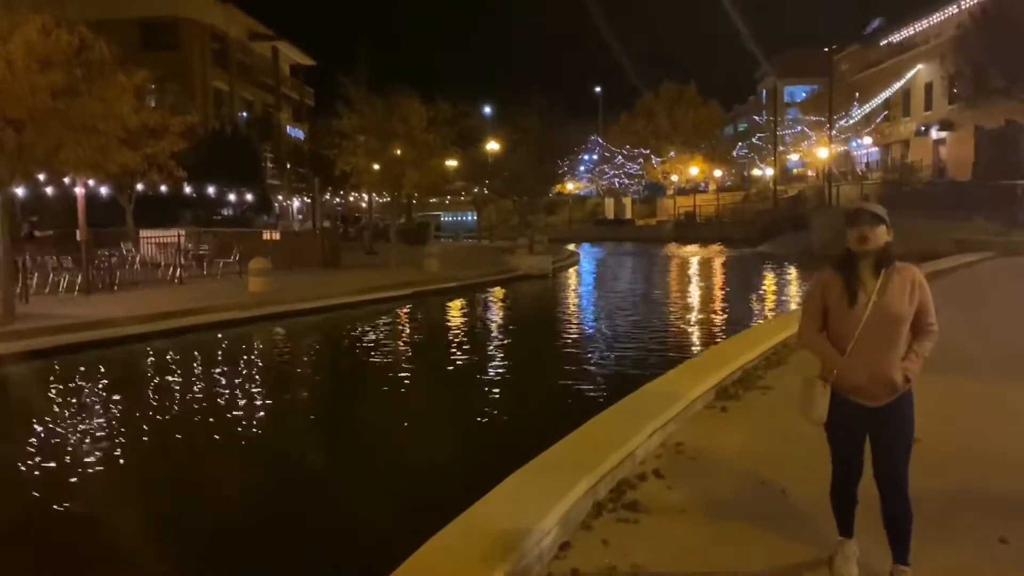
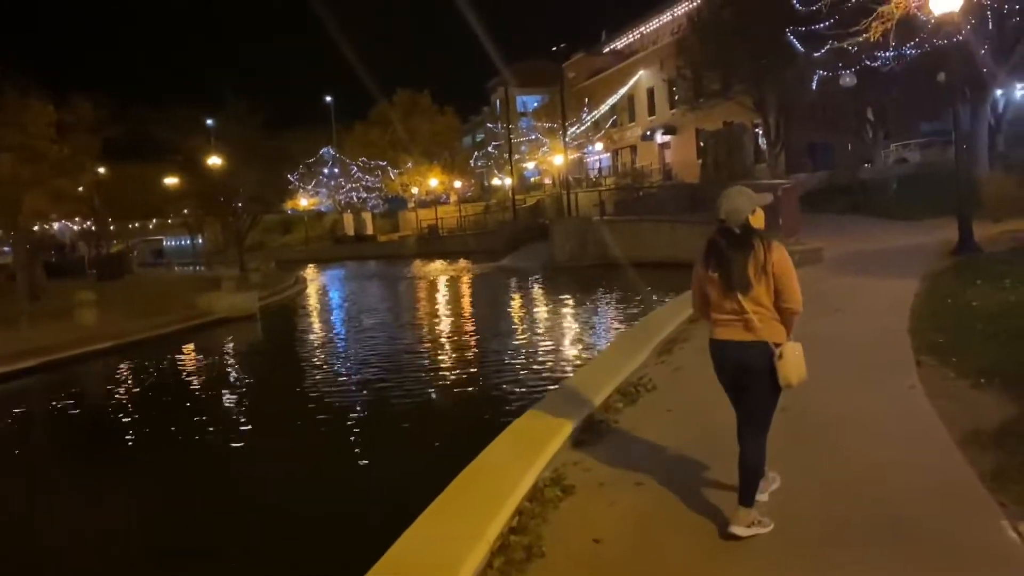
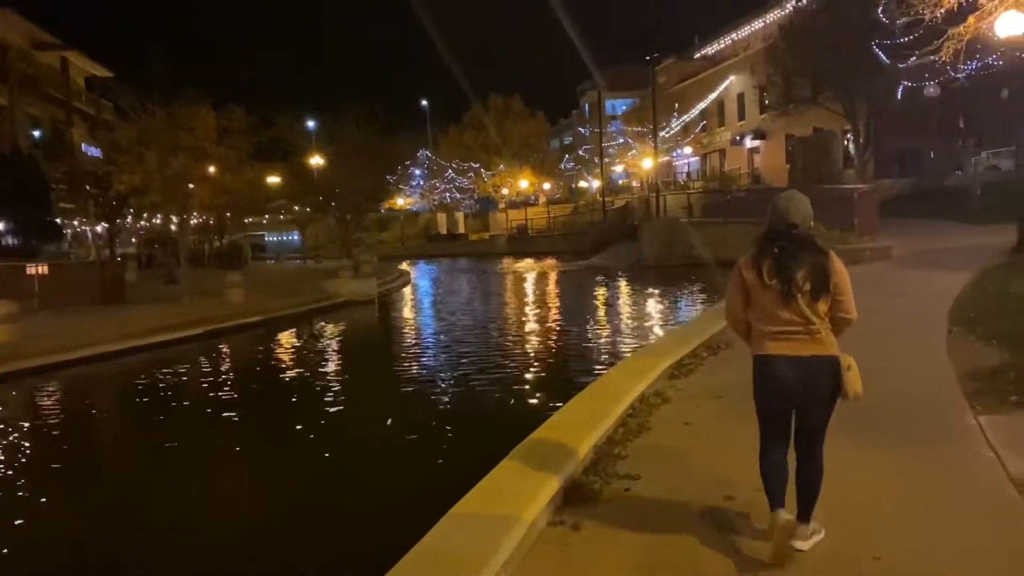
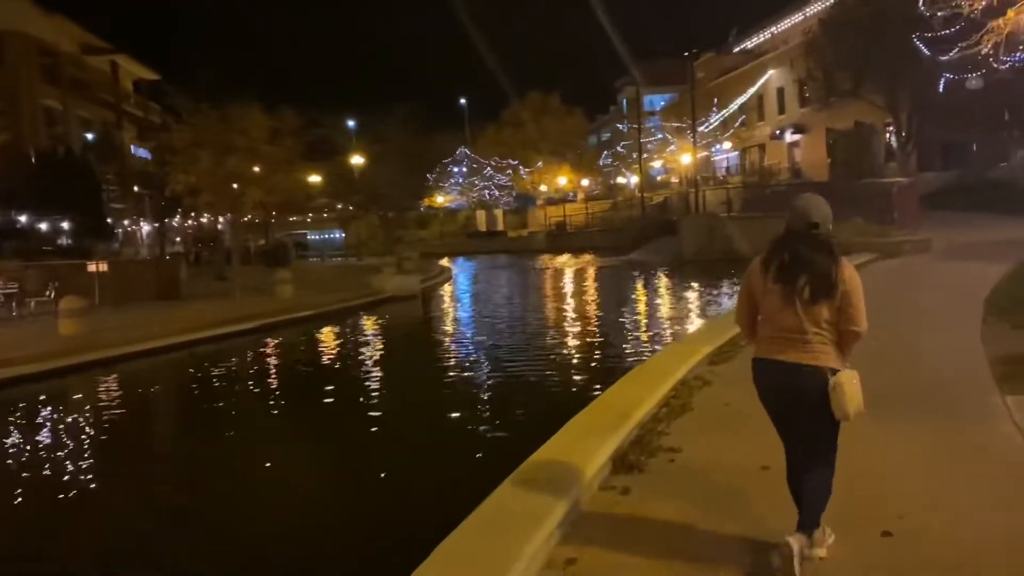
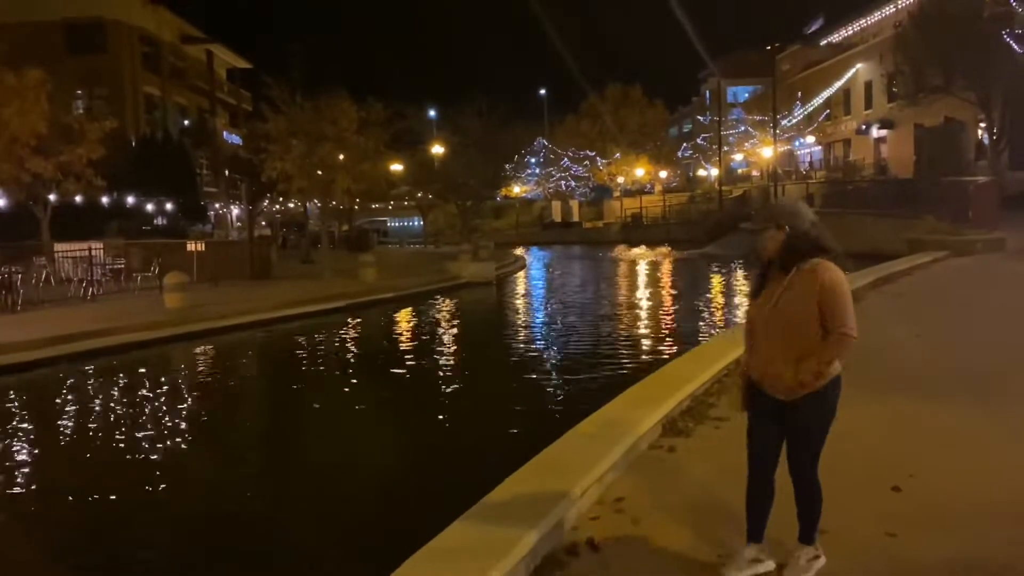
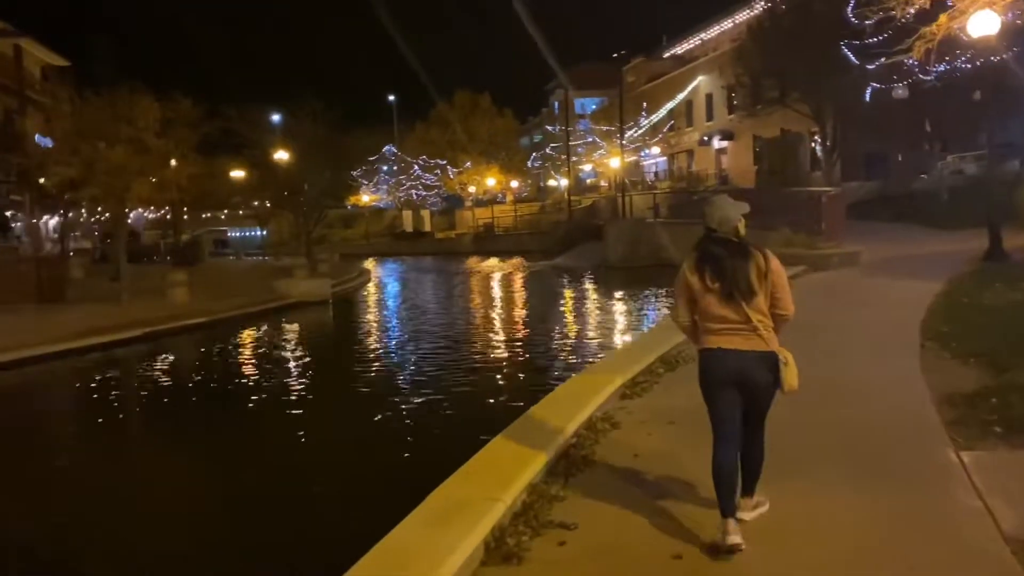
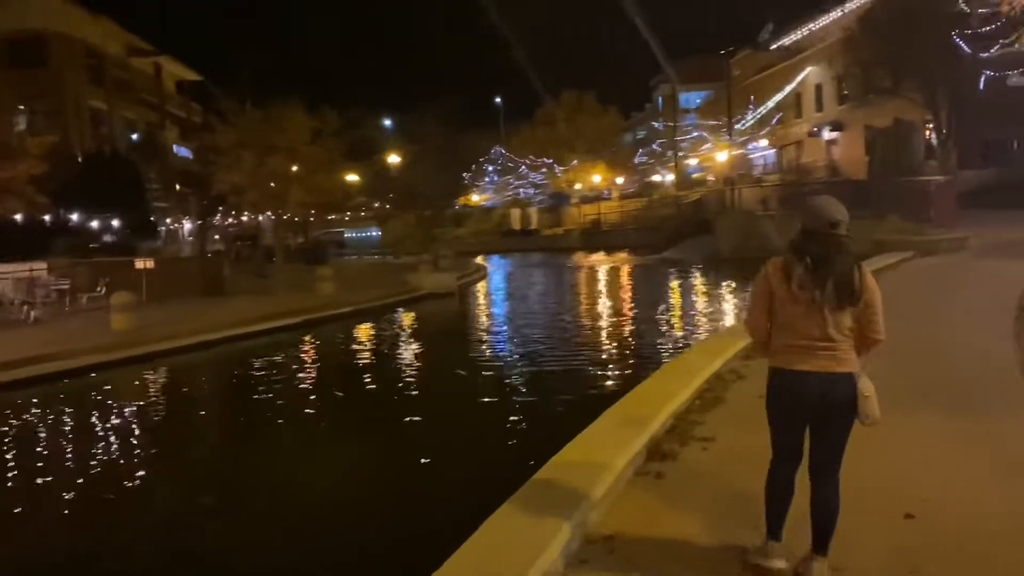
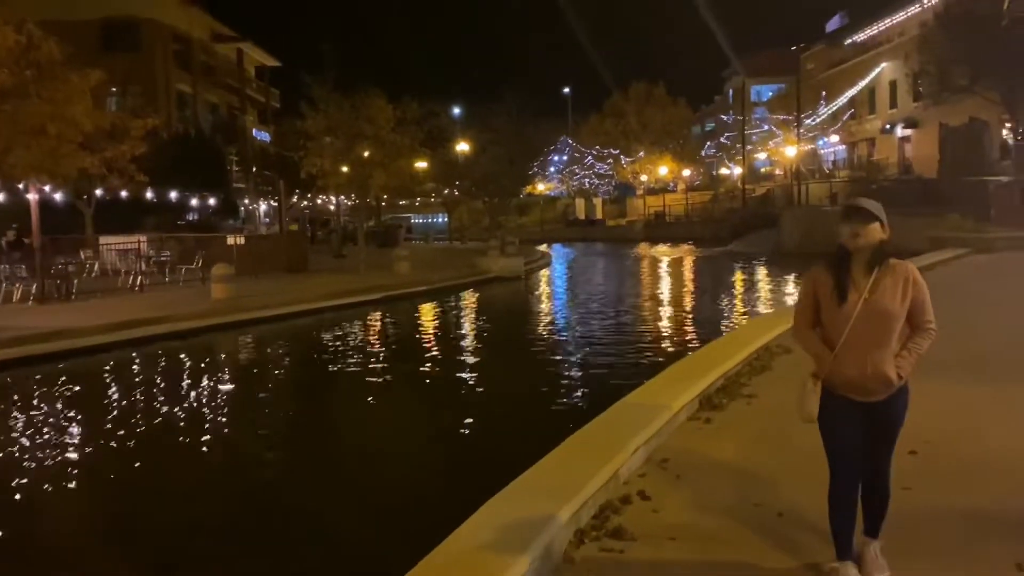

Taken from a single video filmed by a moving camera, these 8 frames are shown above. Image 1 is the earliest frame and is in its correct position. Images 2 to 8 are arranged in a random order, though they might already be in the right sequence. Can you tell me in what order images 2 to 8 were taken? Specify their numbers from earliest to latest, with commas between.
8, 5, 7, 4, 3, 6, 2
